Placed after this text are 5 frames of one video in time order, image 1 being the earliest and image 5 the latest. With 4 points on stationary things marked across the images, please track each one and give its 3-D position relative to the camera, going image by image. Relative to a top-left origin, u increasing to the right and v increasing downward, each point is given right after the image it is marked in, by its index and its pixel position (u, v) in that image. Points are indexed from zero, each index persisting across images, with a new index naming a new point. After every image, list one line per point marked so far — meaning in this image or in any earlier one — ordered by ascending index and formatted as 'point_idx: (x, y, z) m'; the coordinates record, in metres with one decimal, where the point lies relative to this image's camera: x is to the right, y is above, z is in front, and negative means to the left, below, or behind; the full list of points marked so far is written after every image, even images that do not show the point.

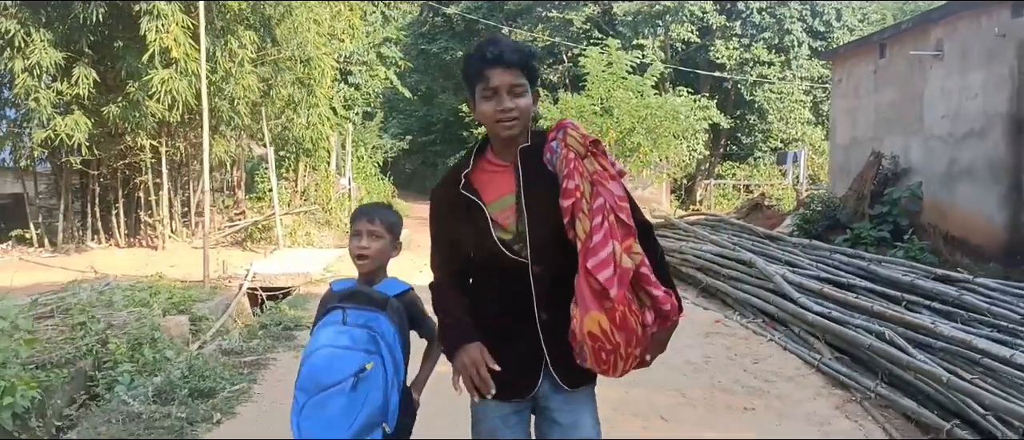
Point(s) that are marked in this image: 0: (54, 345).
0: (-2.4, -0.6, +4.0) m
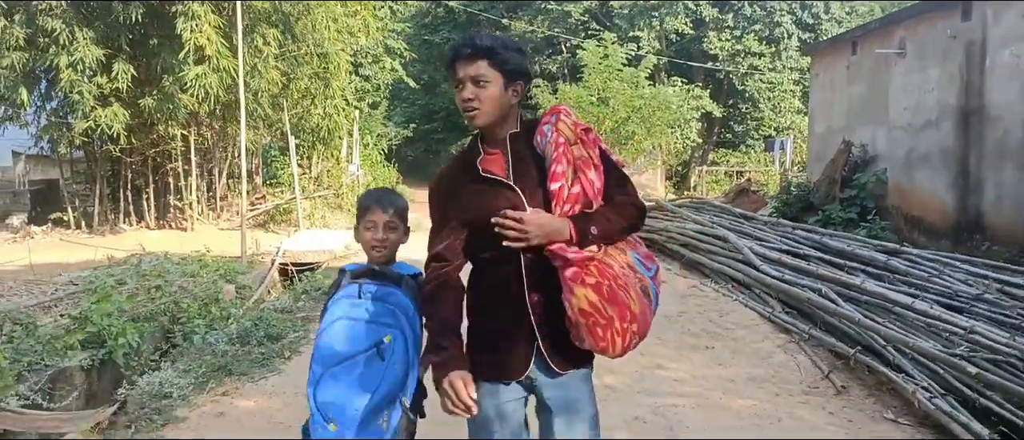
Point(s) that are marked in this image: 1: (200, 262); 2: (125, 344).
0: (-2.3, -0.5, +4.8) m
1: (-2.7, -0.4, +6.7) m
2: (-2.0, -0.6, +3.9) m
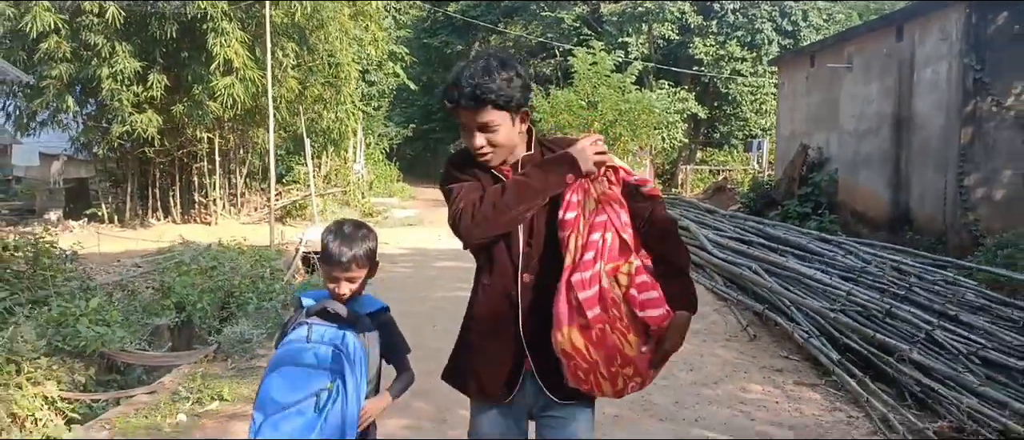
0: (-2.4, -0.4, +5.8) m
1: (-2.7, -0.3, +7.8) m
2: (-2.0, -0.6, +5.0) m
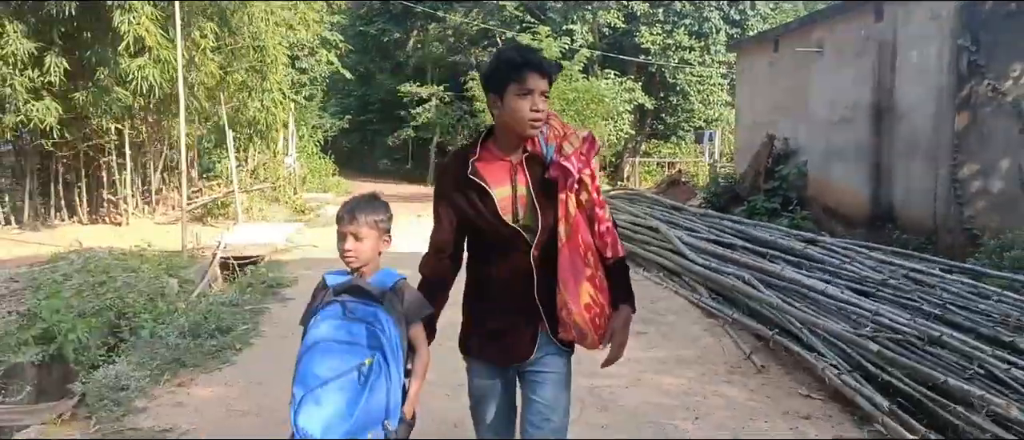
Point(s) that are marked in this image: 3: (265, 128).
0: (-2.7, -0.5, +4.8) m
1: (-3.2, -0.3, +6.7) m
2: (-2.2, -0.6, +4.0) m
3: (-3.8, +1.4, +11.9) m
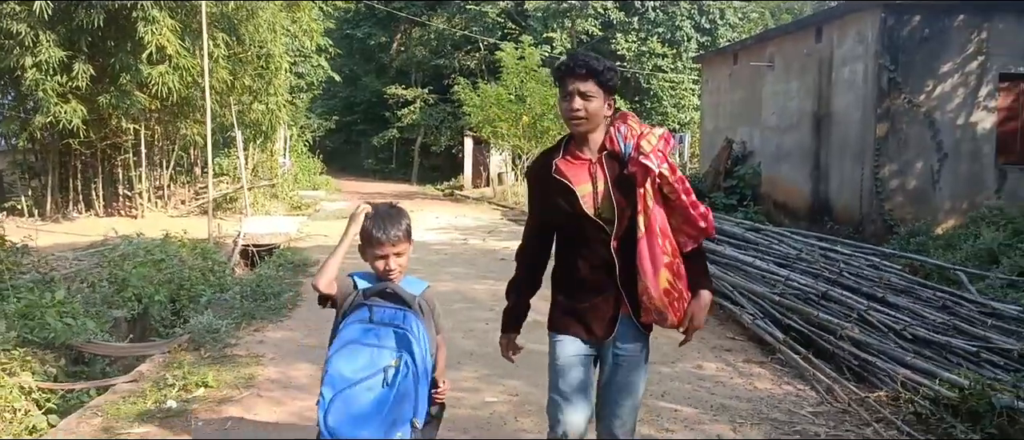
0: (-2.7, -0.4, +5.8) m
1: (-3.3, -0.2, +7.7) m
2: (-2.3, -0.5, +5.0) m
3: (-4.0, +1.5, +12.8) m
